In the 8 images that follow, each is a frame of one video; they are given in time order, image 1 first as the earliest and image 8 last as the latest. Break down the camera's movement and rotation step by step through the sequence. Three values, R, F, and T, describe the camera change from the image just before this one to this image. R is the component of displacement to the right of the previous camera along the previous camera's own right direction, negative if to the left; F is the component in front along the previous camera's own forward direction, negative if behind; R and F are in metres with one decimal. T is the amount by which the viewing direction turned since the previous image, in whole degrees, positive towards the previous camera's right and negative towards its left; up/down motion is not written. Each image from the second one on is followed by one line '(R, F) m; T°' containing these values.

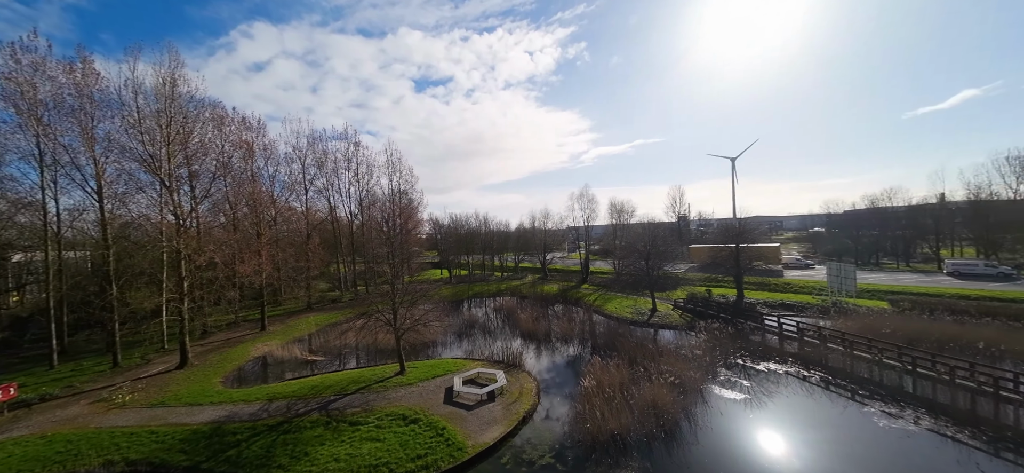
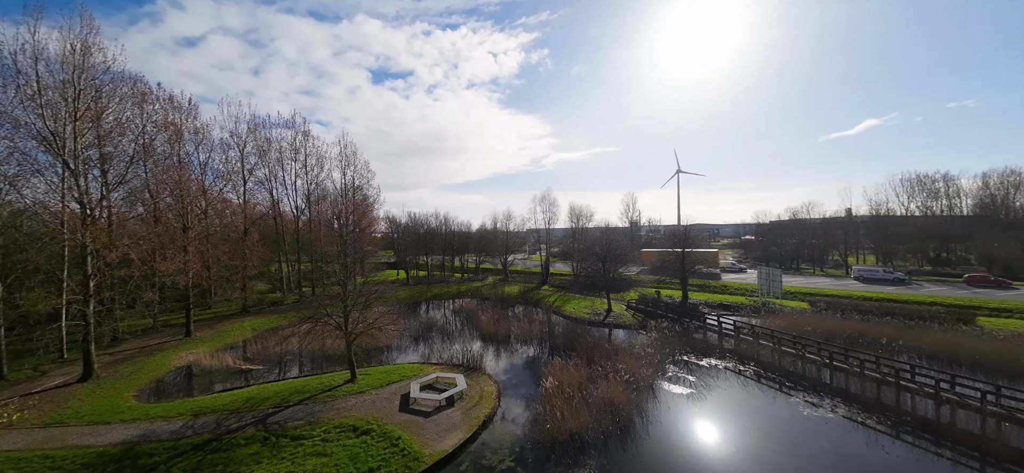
(-0.2, +0.2) m; +7°
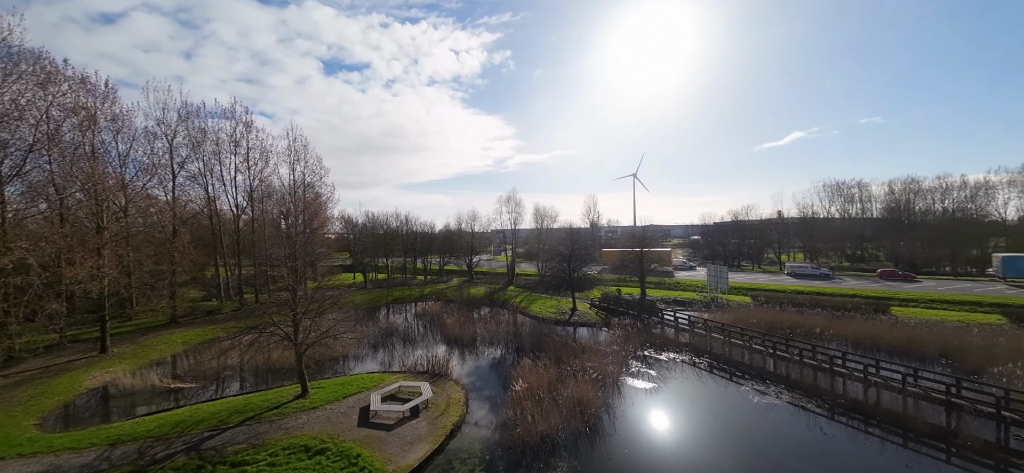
(-0.3, +0.4) m; +6°
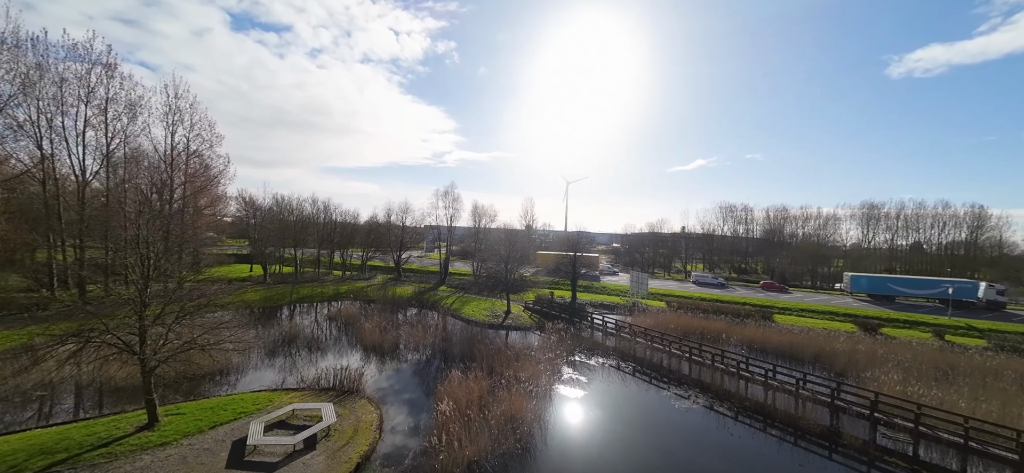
(-0.2, +1.3) m; +11°
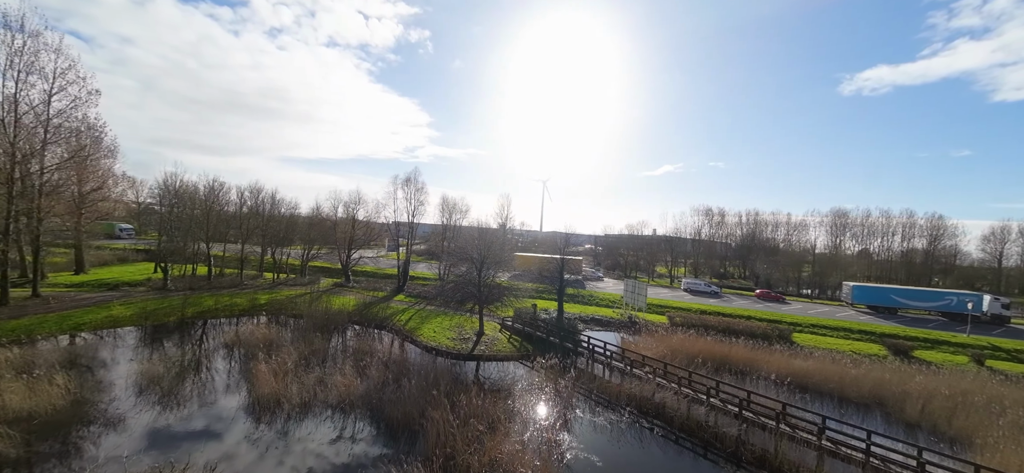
(-0.1, +4.8) m; +4°
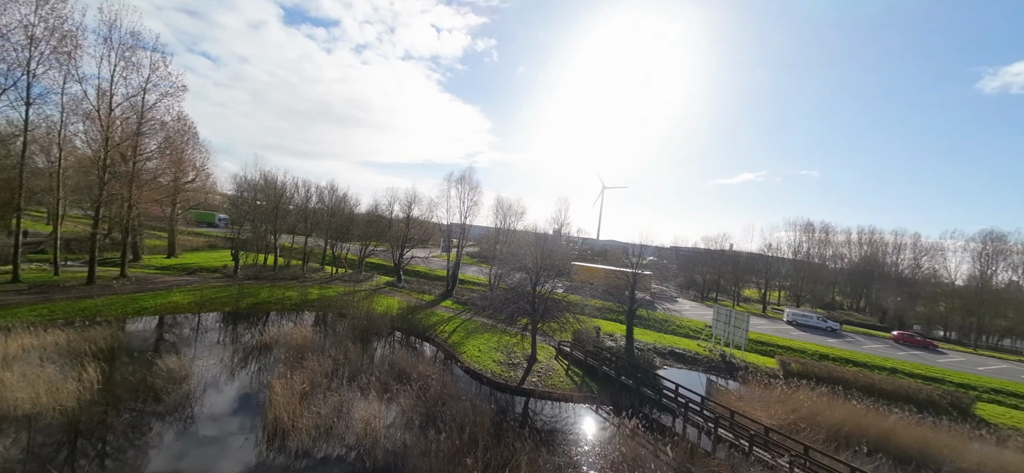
(-0.1, +3.0) m; -10°
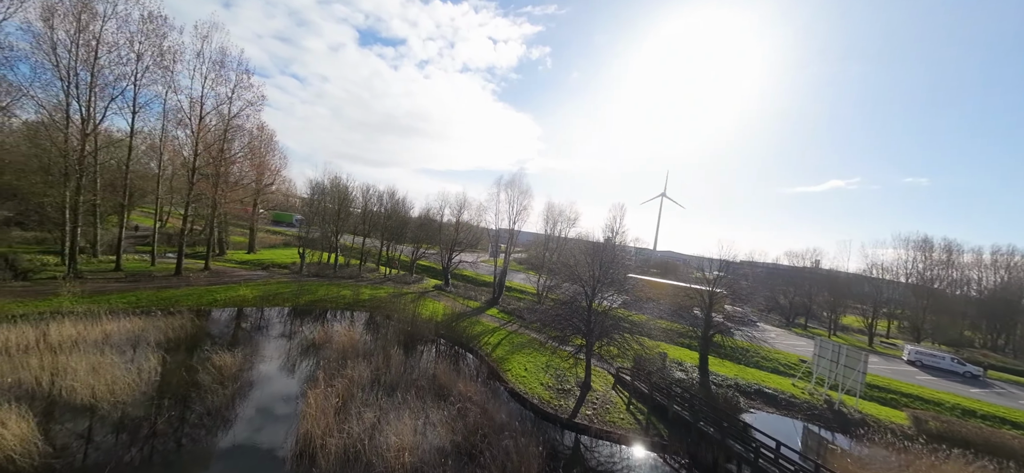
(0.0, +1.6) m; -8°
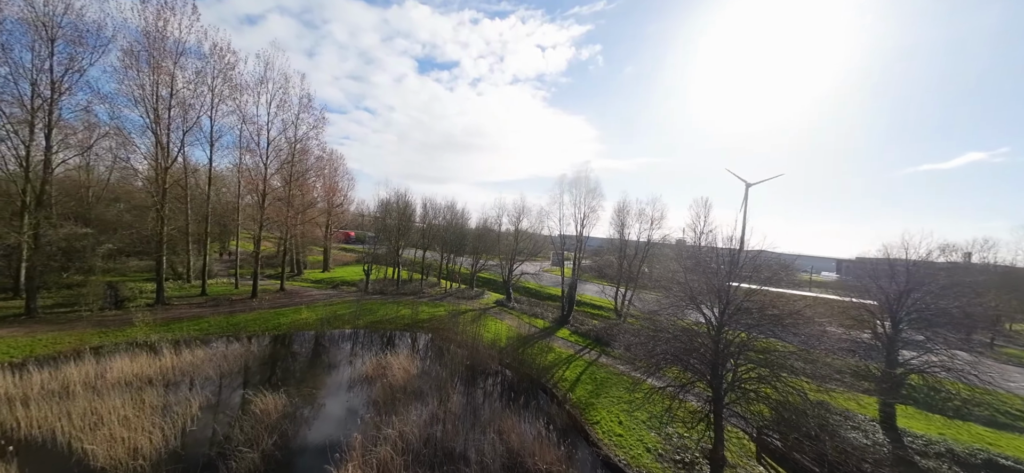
(-0.5, +3.0) m; -9°
